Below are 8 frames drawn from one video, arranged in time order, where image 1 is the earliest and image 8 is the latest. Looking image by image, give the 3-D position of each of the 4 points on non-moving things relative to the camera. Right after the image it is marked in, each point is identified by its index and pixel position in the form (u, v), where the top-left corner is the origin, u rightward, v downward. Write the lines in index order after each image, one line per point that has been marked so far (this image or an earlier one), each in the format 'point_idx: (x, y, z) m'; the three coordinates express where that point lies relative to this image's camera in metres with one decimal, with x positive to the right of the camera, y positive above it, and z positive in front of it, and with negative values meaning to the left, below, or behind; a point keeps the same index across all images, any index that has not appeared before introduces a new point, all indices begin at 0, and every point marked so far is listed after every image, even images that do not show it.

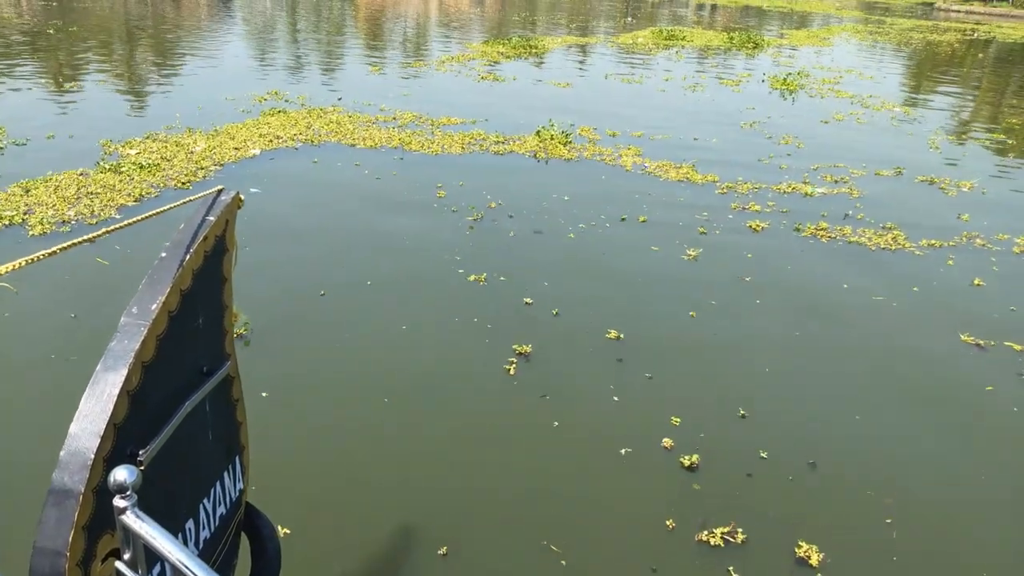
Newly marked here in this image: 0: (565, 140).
0: (+0.8, +2.1, +12.6) m
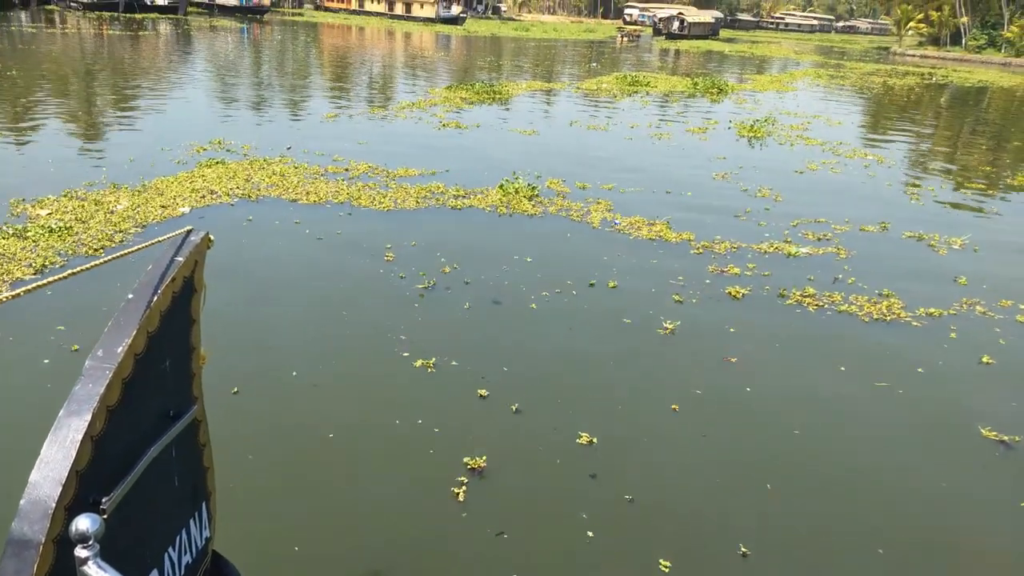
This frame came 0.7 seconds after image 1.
0: (+0.4, +1.5, +12.8) m
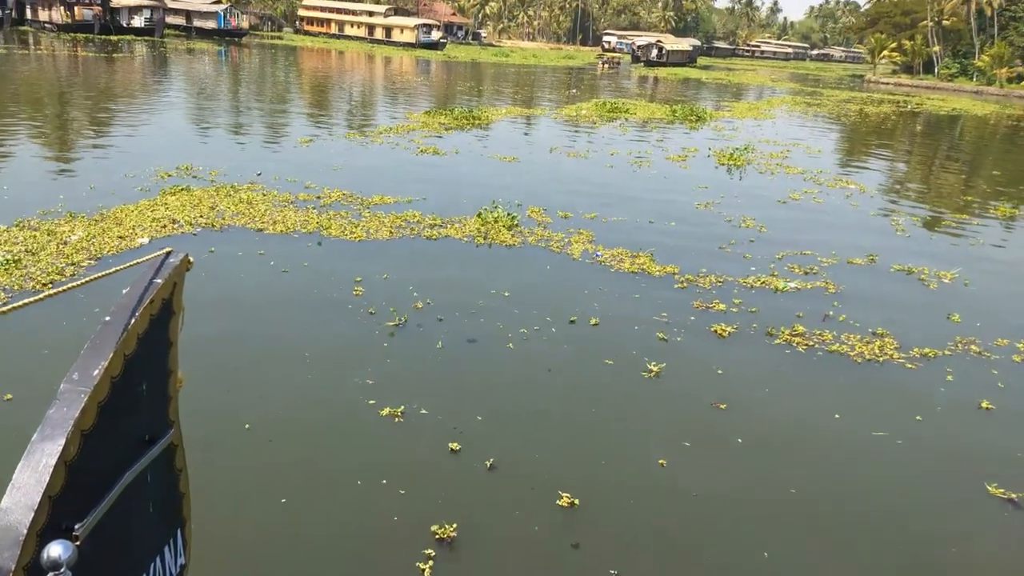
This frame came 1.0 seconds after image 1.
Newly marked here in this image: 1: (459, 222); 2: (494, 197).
0: (0.0, +1.1, +12.8) m
1: (-0.7, +1.1, +12.9) m
2: (-0.3, +2.1, +18.3) m
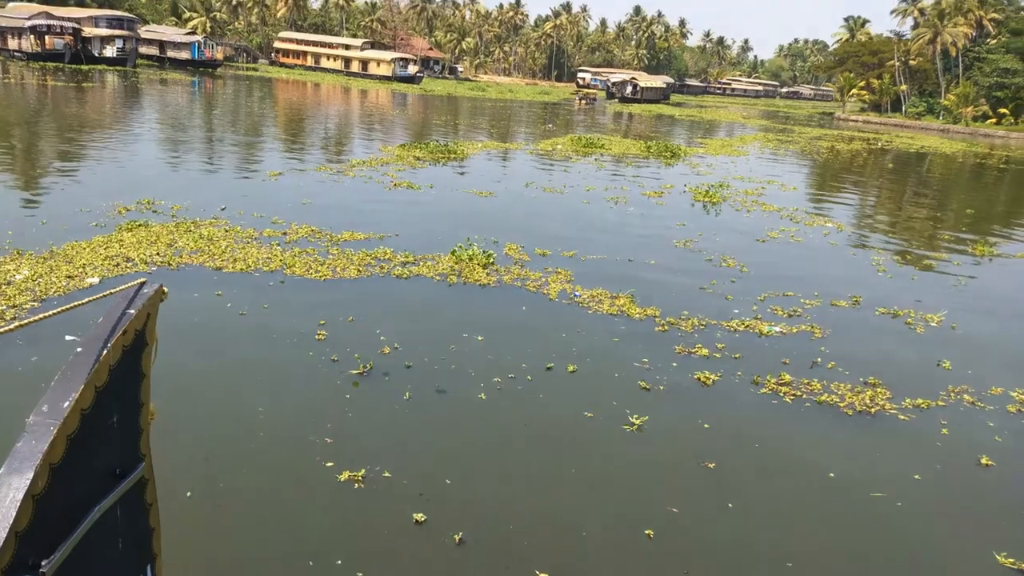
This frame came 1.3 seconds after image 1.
0: (-0.4, +0.4, +12.0) m
1: (-1.1, +0.4, +12.1) m
2: (-0.9, +1.2, +17.6) m
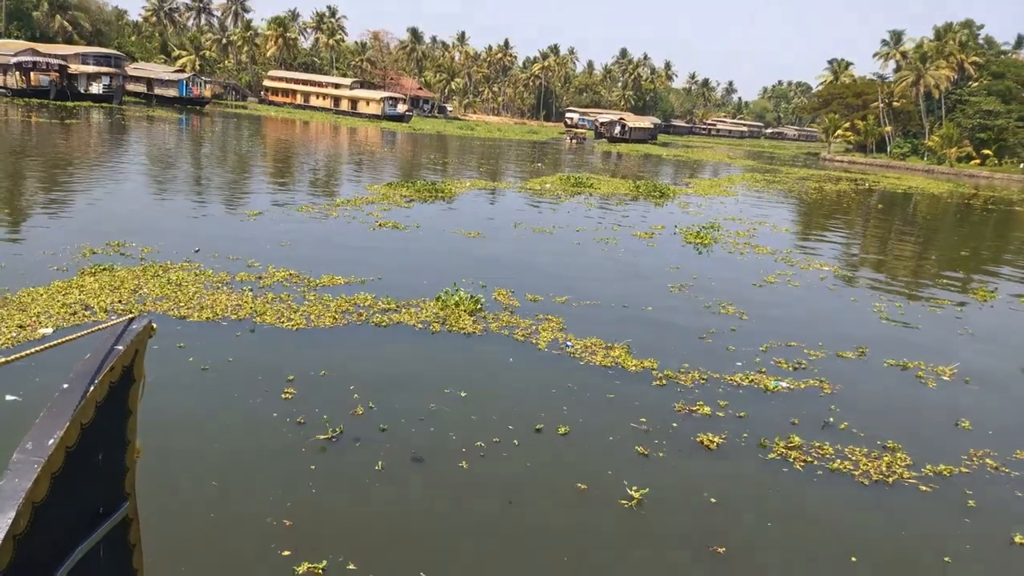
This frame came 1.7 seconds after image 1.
0: (-0.6, -0.3, +11.4) m
1: (-1.3, -0.3, +11.5) m
2: (-1.2, +0.2, +17.0) m
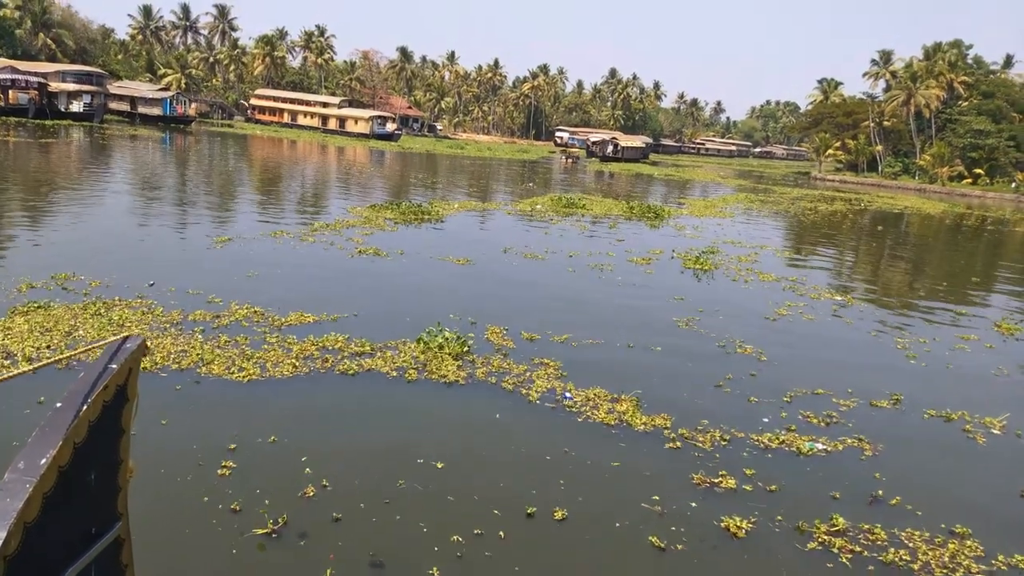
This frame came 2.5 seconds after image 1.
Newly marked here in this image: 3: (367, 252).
0: (-0.7, -0.8, +10.1) m
1: (-1.5, -0.8, +10.2) m
2: (-1.4, -0.4, +15.6) m
3: (-3.6, +0.9, +20.2) m
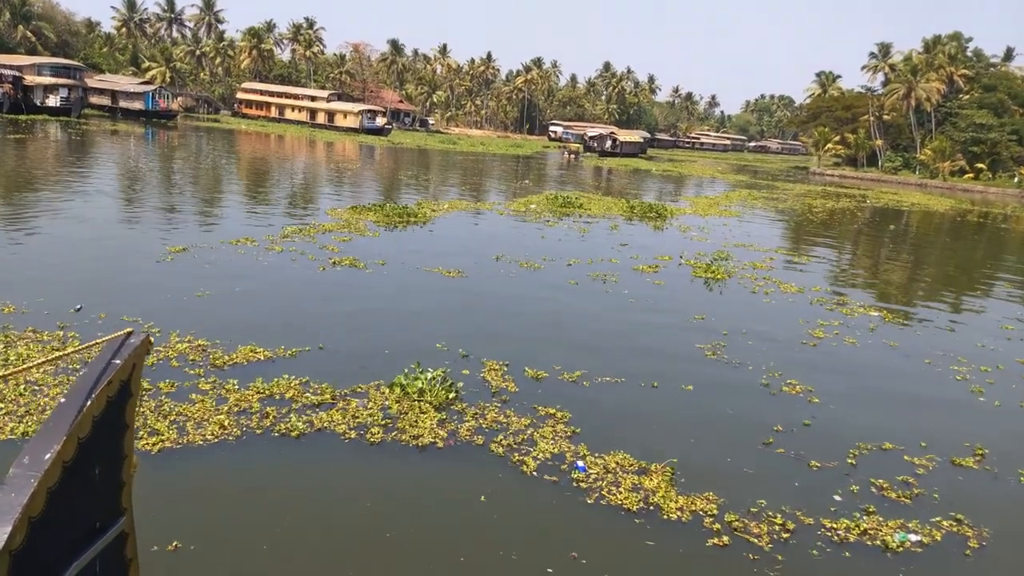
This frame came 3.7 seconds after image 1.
0: (-0.8, -1.1, +8.1) m
1: (-1.6, -1.1, +8.2) m
2: (-1.5, -0.7, +13.7) m
3: (-3.7, +0.7, +18.3) m
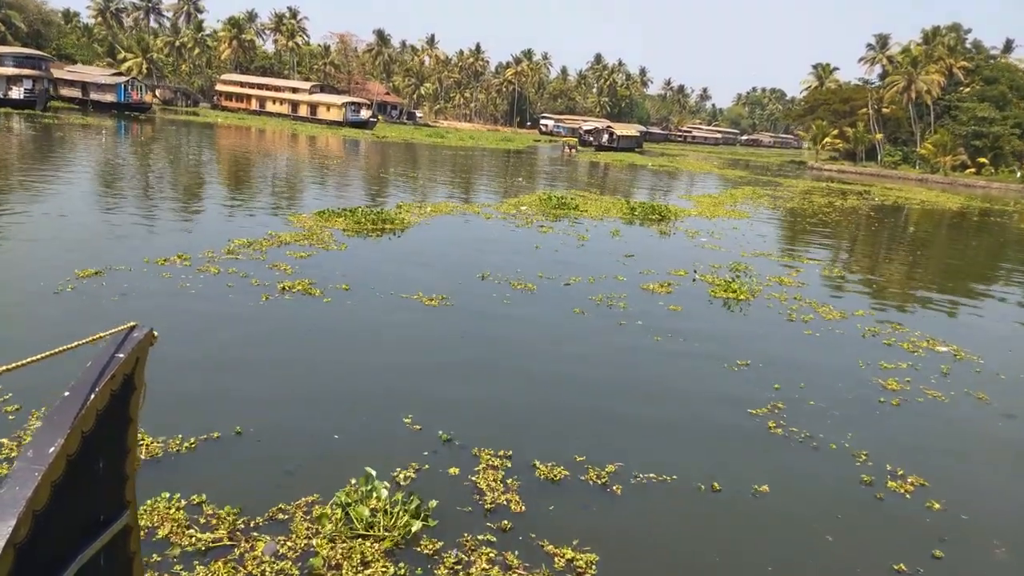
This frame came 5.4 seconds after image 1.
0: (-0.8, -1.6, +5.5) m
1: (-1.6, -1.6, +5.5) m
2: (-1.6, -1.1, +11.0) m
3: (-3.9, +0.3, +15.5) m
